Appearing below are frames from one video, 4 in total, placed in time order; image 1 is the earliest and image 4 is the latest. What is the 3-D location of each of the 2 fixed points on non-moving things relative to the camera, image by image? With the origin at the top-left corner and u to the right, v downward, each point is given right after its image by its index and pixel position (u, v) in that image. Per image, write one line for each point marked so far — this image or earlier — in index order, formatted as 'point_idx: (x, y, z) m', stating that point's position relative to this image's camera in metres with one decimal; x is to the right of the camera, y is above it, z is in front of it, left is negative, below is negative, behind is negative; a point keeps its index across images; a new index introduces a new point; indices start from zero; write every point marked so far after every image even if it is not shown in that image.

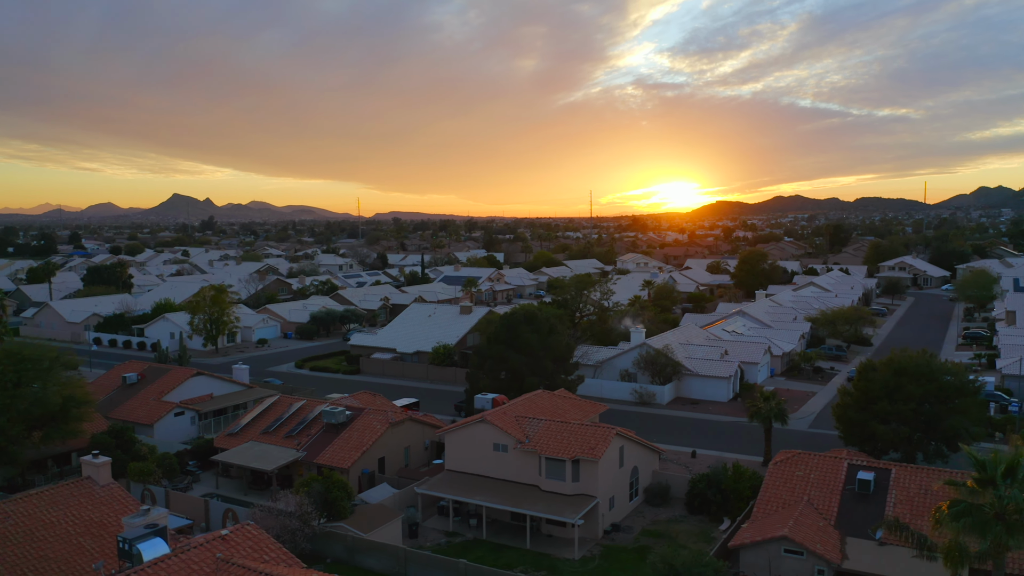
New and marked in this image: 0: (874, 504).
0: (+9.7, -5.8, +17.8) m
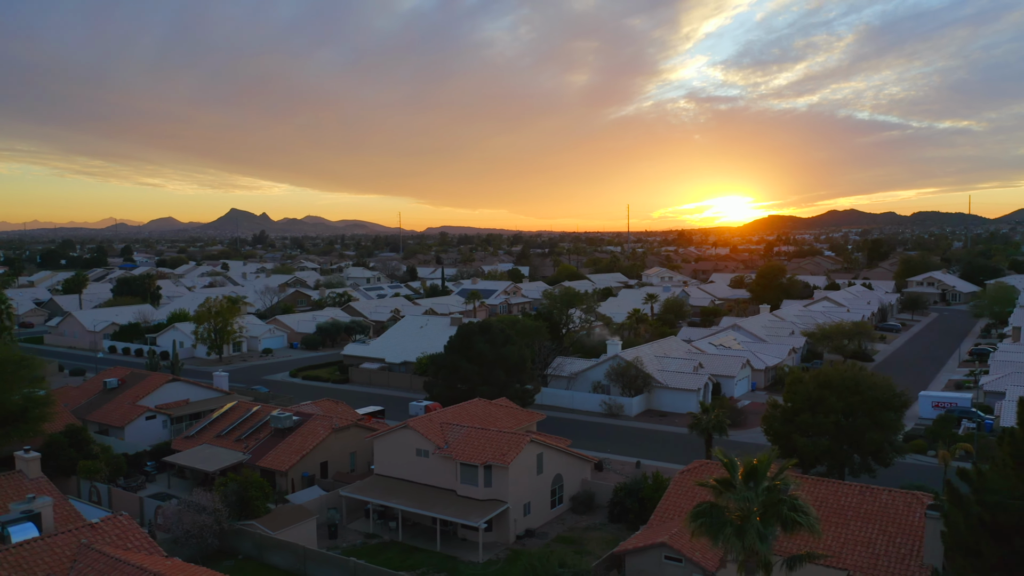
0: (+6.9, -6.1, +17.8) m
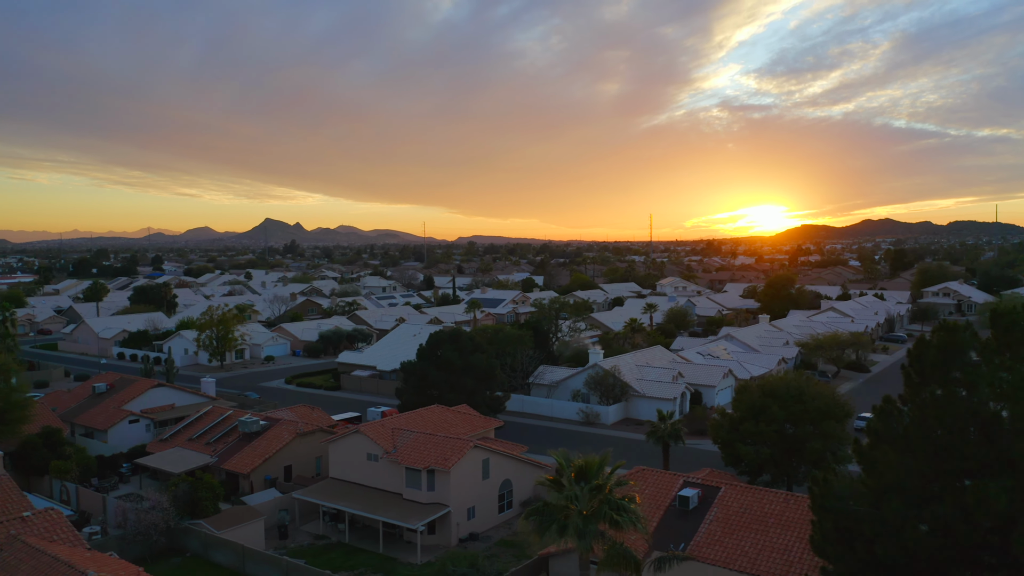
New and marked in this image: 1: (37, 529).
0: (+4.9, -6.4, +18.1) m
1: (-10.5, -5.3, +14.6) m
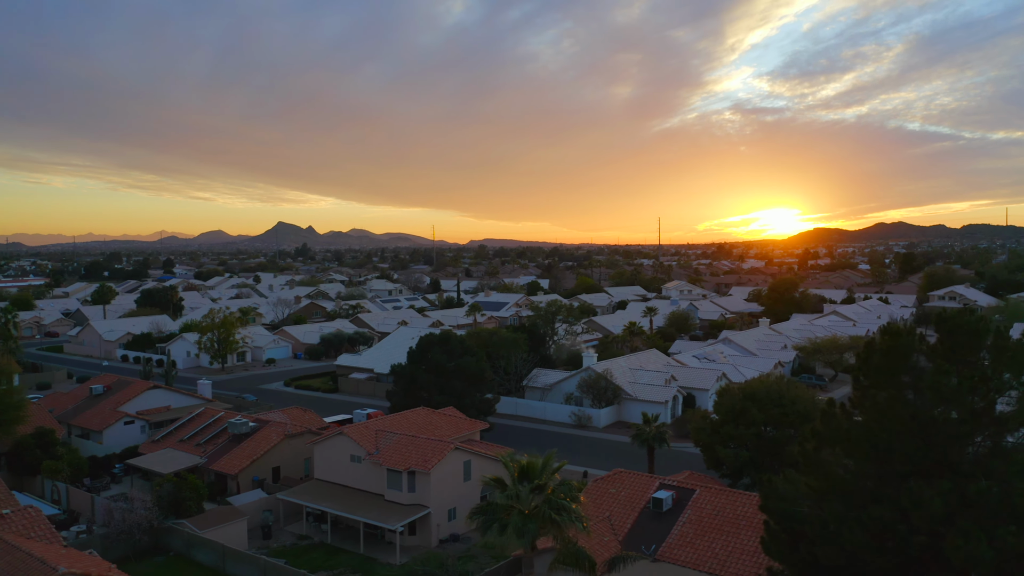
0: (+4.2, -6.5, +18.3) m
1: (-11.3, -5.4, +14.9) m
